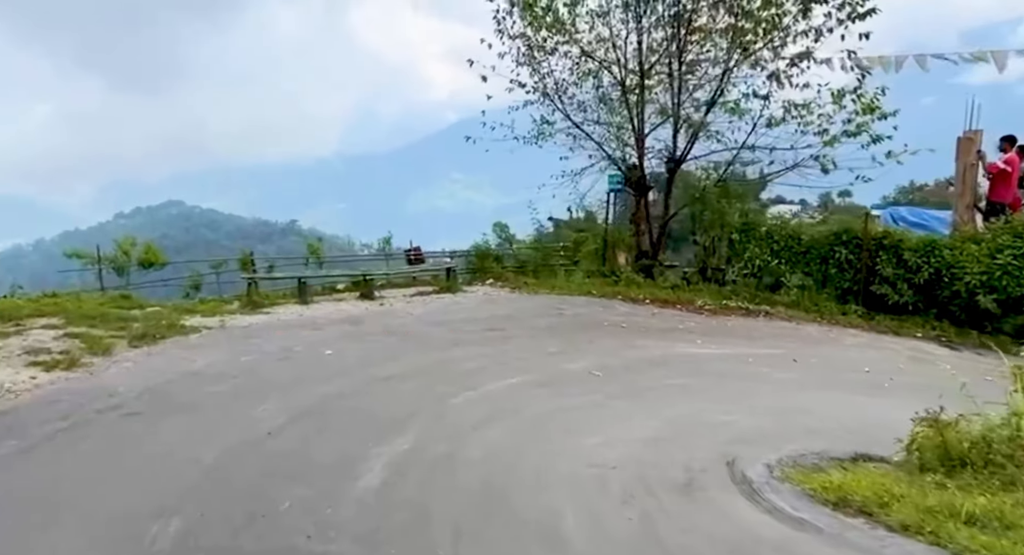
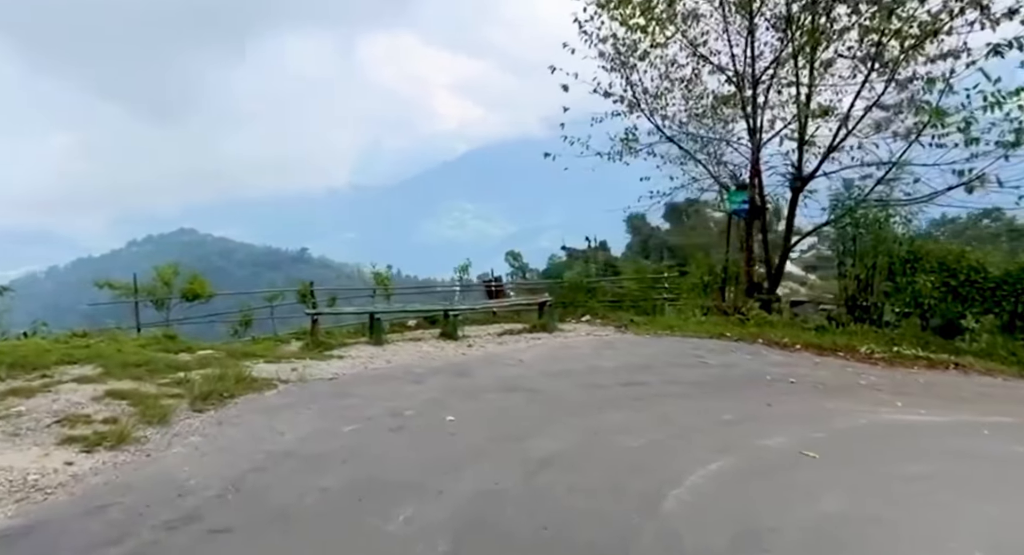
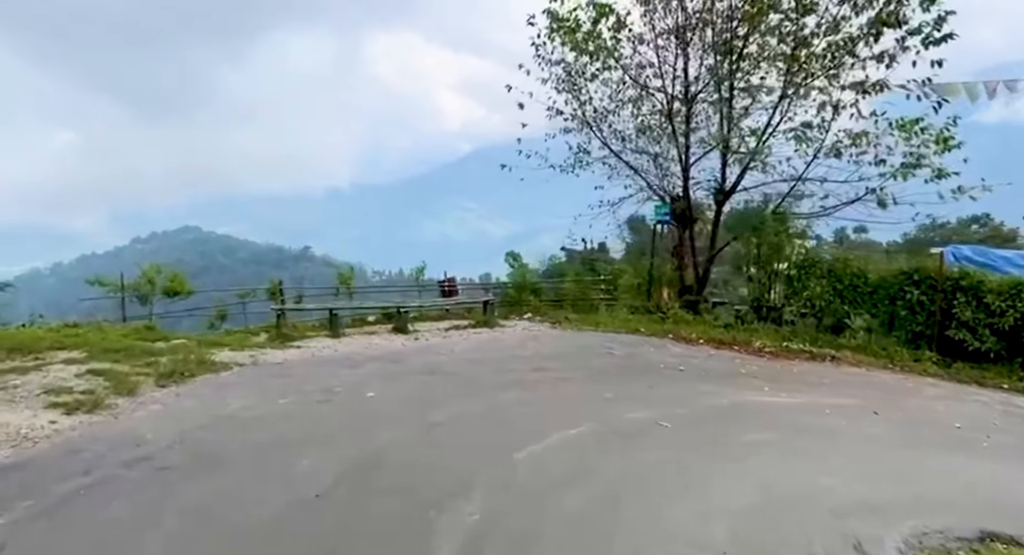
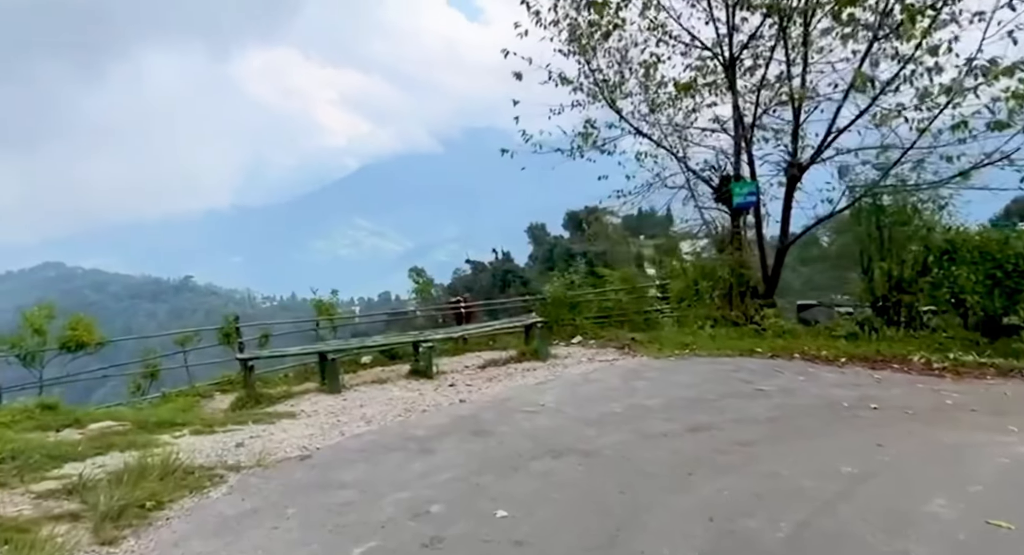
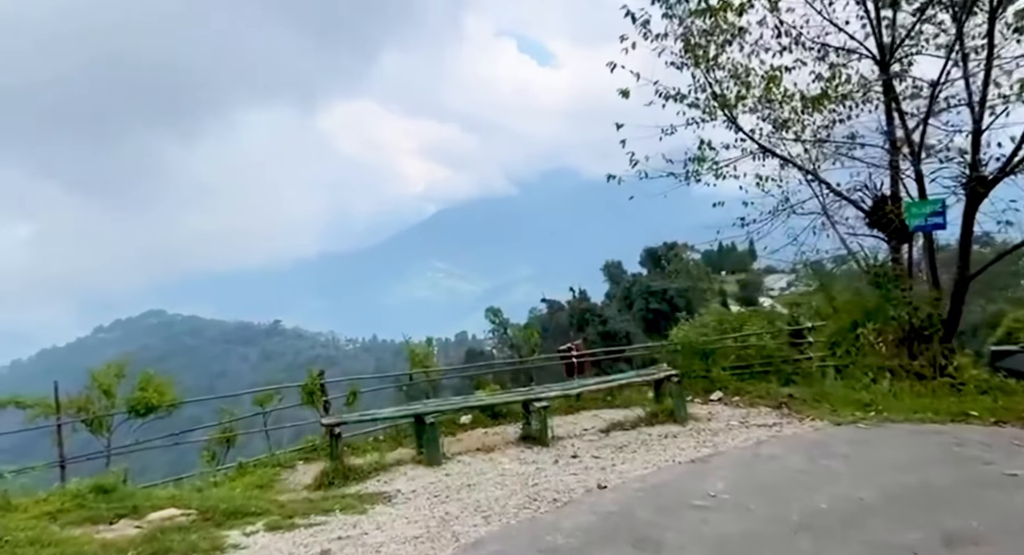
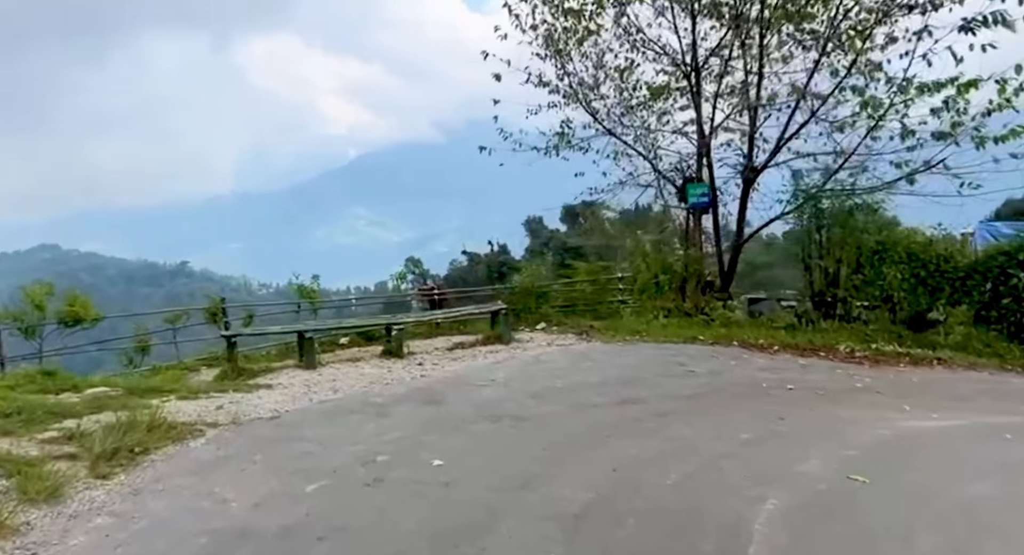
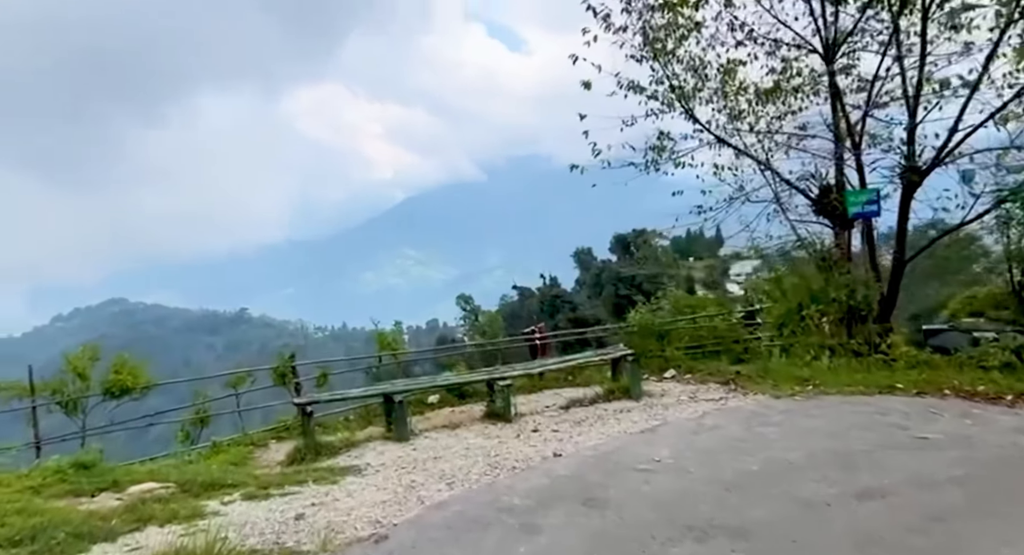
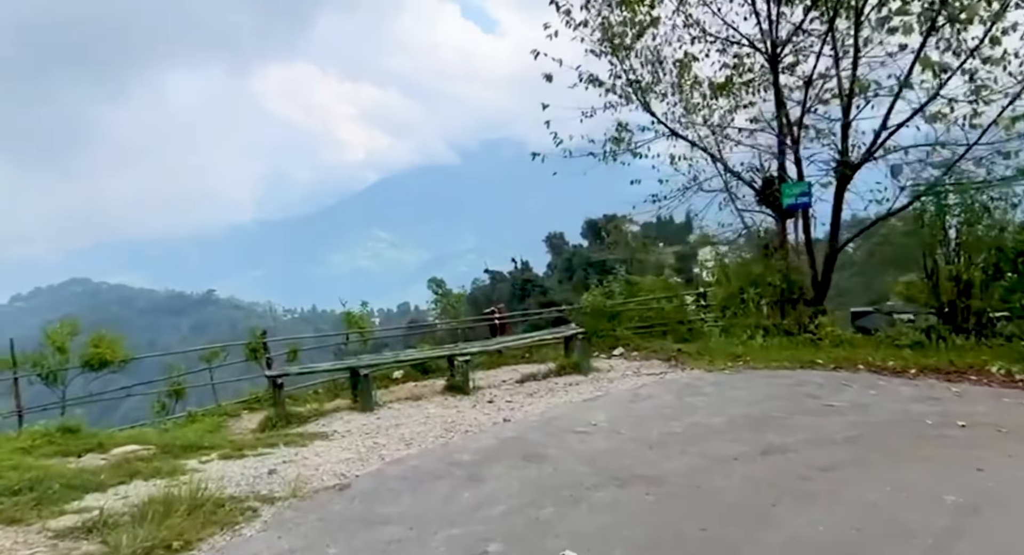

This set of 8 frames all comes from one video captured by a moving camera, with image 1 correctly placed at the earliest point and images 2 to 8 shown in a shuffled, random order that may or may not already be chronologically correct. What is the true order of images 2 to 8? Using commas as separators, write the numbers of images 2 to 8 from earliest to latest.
3, 2, 6, 4, 8, 7, 5
